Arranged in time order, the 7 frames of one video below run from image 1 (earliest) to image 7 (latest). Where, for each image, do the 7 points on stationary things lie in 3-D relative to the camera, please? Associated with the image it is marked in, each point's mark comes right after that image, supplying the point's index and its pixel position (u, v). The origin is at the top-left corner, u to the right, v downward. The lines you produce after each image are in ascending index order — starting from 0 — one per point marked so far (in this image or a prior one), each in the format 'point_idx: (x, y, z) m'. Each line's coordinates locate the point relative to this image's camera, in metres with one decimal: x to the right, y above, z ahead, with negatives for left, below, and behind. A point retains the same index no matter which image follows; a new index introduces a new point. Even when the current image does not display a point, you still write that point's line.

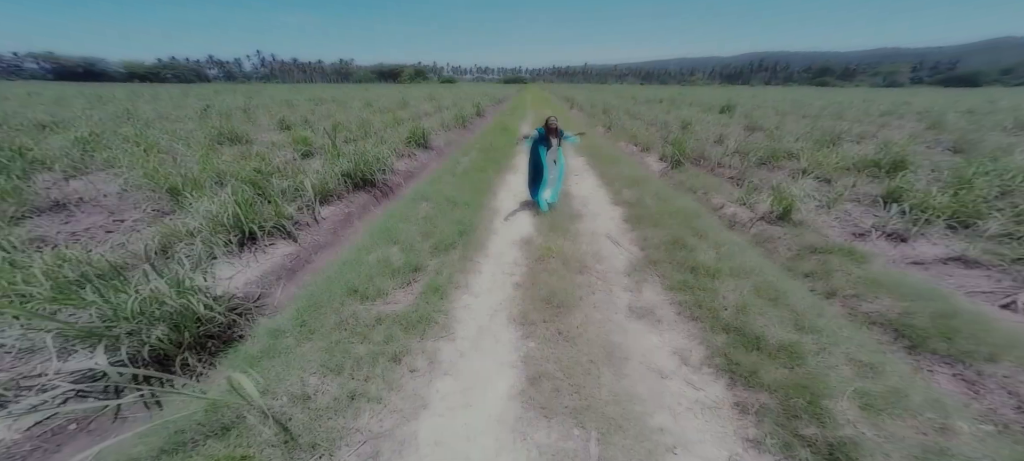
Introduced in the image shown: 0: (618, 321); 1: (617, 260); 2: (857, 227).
0: (+1.2, -1.0, +3.9) m
1: (+1.5, -0.4, +4.9) m
2: (+5.9, +0.2, +5.9) m
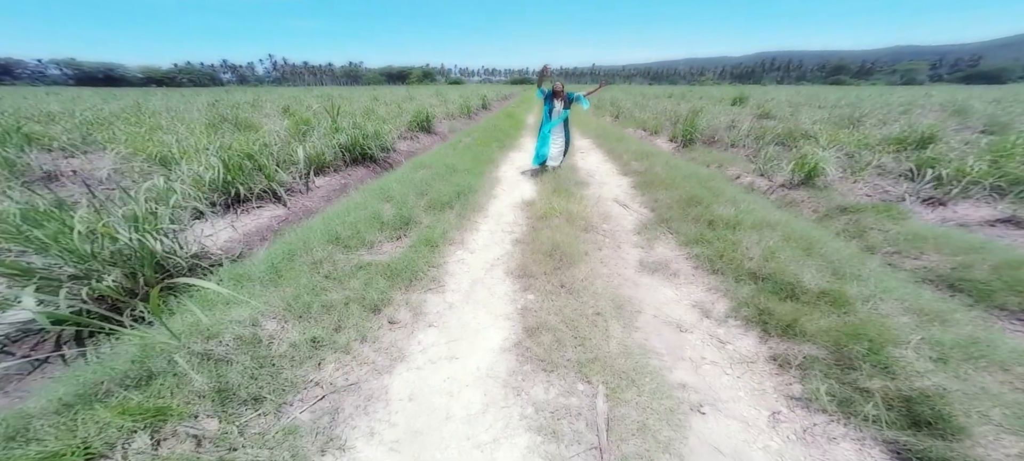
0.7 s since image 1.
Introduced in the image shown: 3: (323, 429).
0: (+1.2, -0.5, +3.4) m
1: (+1.5, +0.1, +4.4) m
2: (+6.0, +0.7, +5.3) m
3: (-1.1, -1.2, +2.1) m
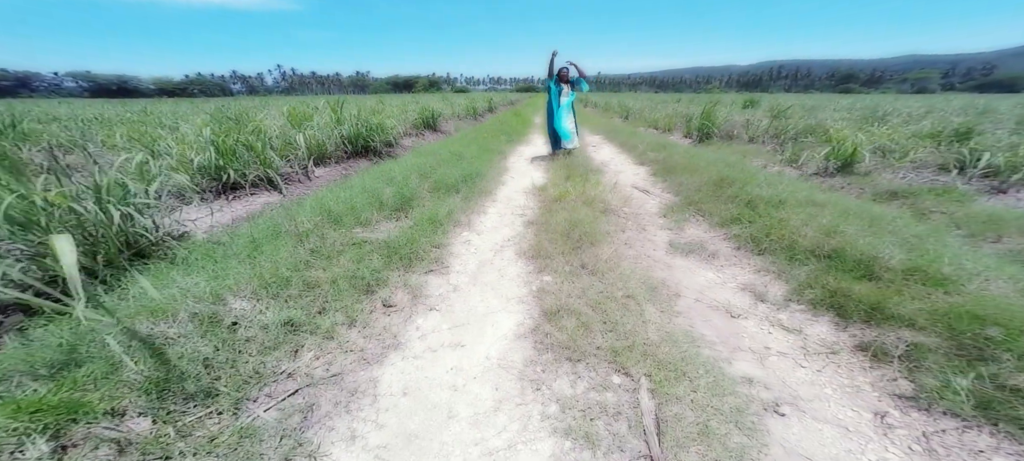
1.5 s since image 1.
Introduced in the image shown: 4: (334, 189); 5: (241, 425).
0: (+1.3, -0.2, +3.0) m
1: (+1.6, +0.3, +4.0) m
2: (+6.1, +0.8, +4.8) m
3: (-1.0, -0.9, +1.6) m
4: (-2.2, +0.5, +4.2) m
5: (-1.2, -0.9, +1.6) m
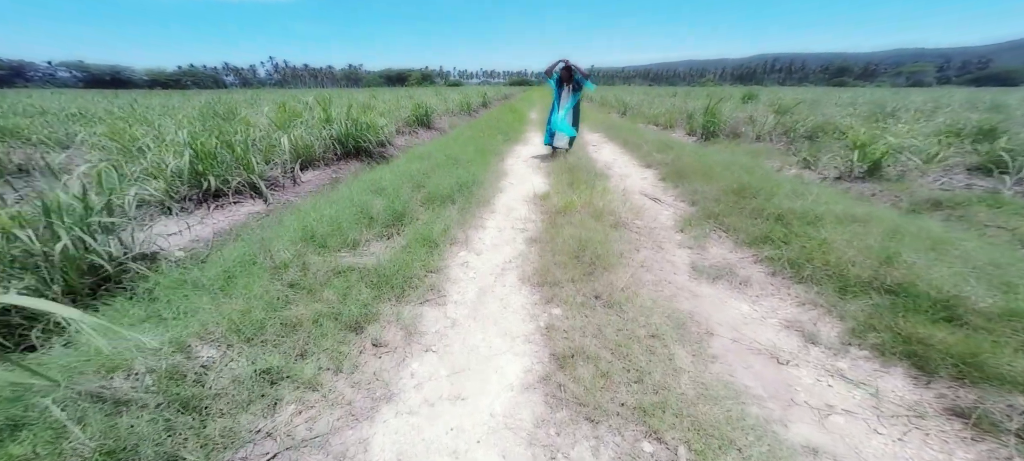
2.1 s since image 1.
0: (+1.3, -0.4, +2.7) m
1: (+1.7, +0.1, +3.7) m
2: (+6.1, +0.7, +4.6) m
3: (-1.0, -1.1, +1.3) m
4: (-2.2, +0.3, +3.9) m
5: (-1.2, -1.1, +1.3) m
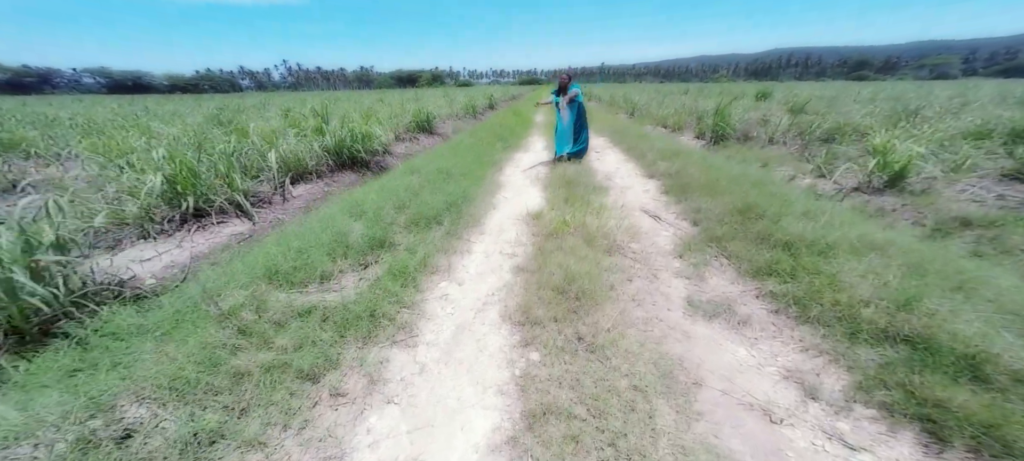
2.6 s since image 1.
0: (+1.2, -0.6, +2.5) m
1: (+1.5, -0.1, +3.5) m
2: (+6.0, +0.5, +4.2) m
3: (-1.2, -1.4, +1.2) m
4: (-2.3, +0.1, +3.8) m
5: (-1.4, -1.3, +1.2) m
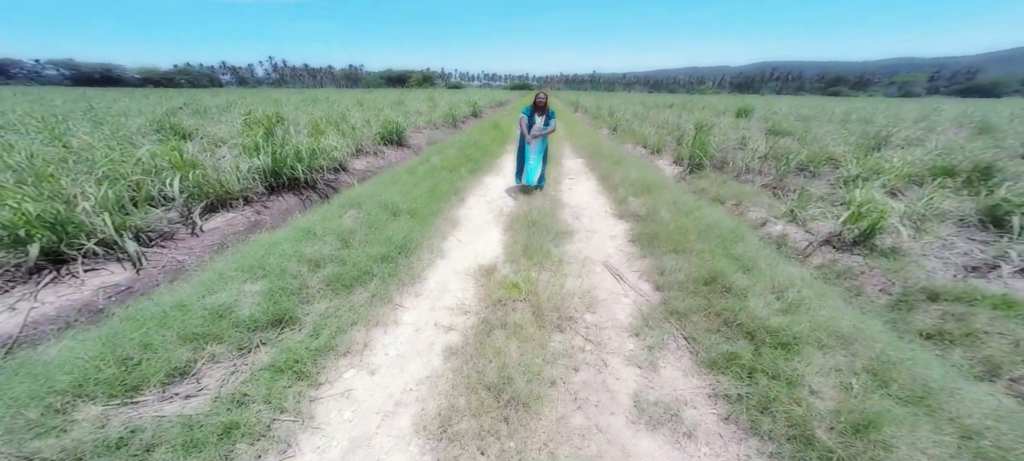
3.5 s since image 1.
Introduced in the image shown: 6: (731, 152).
0: (+0.6, -1.2, +2.1) m
1: (+1.0, -0.7, +3.1) m
2: (+5.4, -0.2, +4.0) m
3: (-1.6, -1.9, +0.7) m
4: (-2.9, -0.4, +3.2) m
5: (-1.9, -1.9, +0.7) m
6: (+5.7, +2.0, +8.9) m
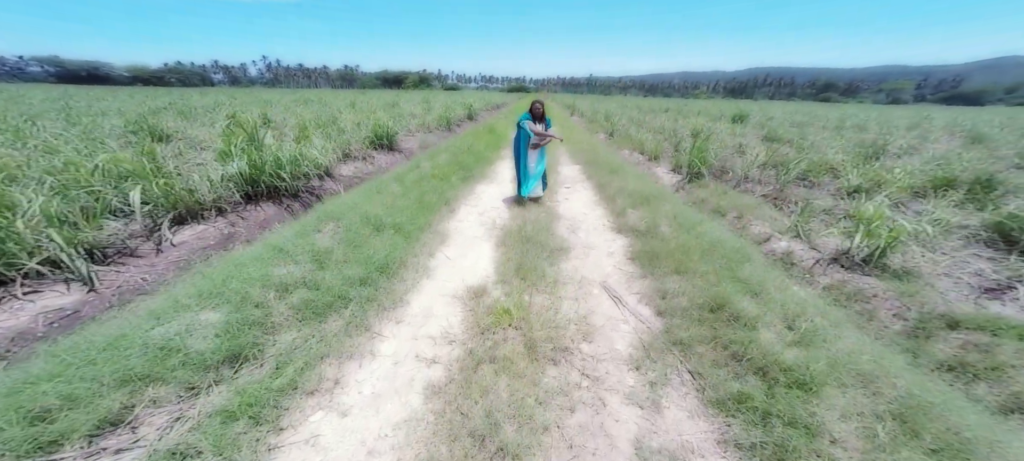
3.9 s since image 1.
0: (+0.6, -1.4, +1.8) m
1: (+0.9, -0.9, +2.9) m
2: (+5.4, -0.5, +3.8) m
3: (-1.7, -2.1, +0.4) m
4: (-2.9, -0.6, +2.9) m
5: (-1.9, -2.0, +0.4) m
6: (+5.5, +1.7, +8.7) m
